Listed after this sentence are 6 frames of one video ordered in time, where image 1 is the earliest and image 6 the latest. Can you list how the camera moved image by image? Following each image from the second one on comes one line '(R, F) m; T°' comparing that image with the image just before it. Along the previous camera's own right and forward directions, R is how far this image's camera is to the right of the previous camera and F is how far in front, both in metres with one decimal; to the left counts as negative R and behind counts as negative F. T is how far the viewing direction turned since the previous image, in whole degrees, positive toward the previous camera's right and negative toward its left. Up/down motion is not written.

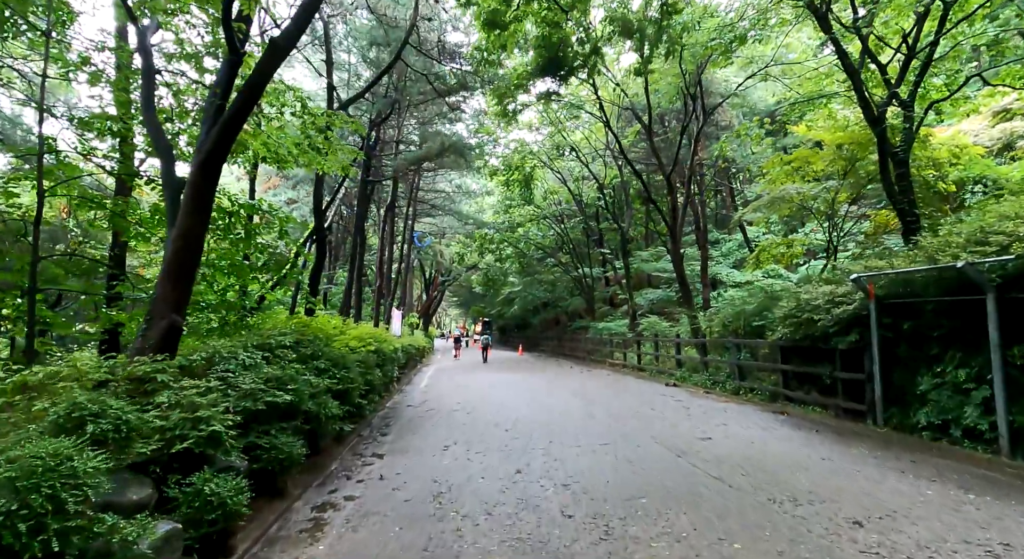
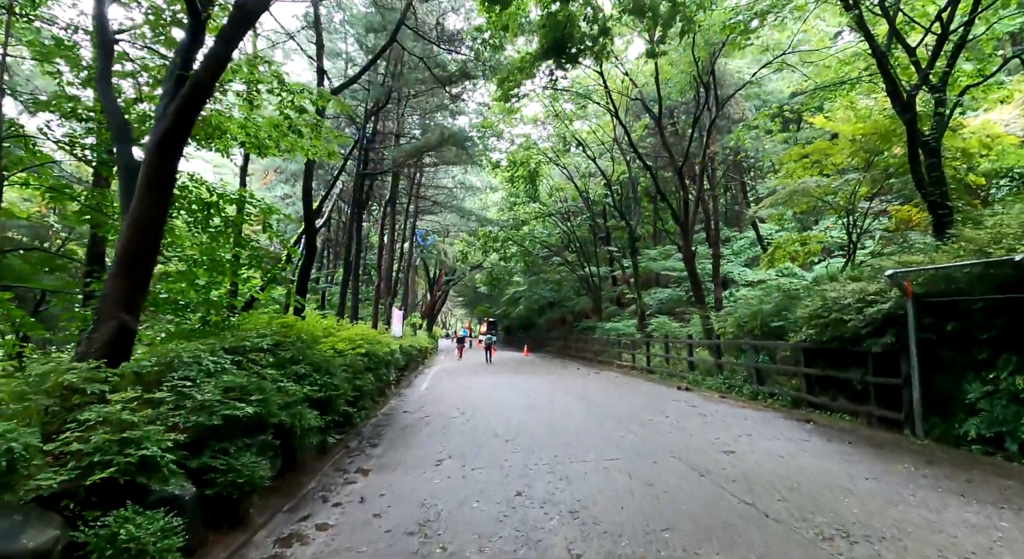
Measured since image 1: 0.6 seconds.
(+0.1, +0.7) m; -1°
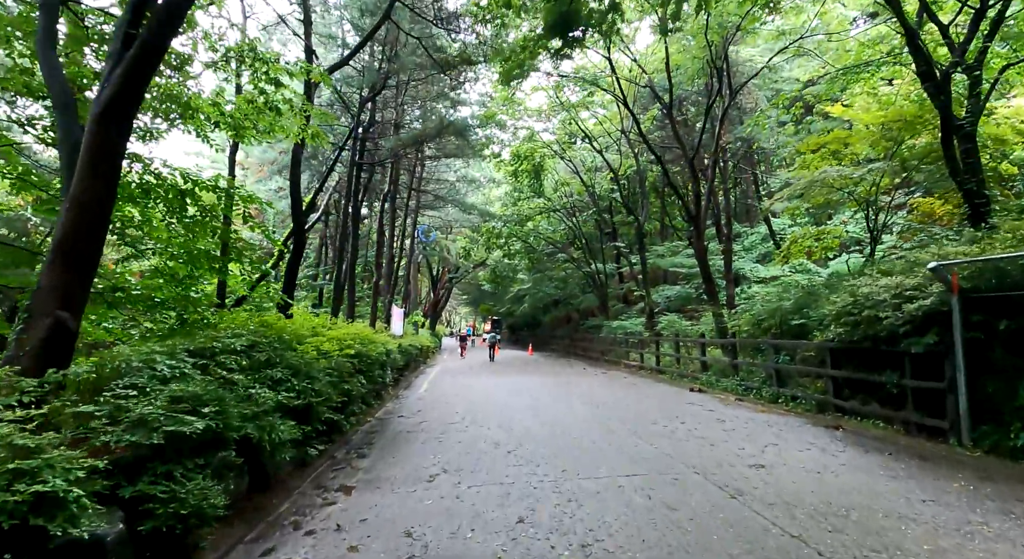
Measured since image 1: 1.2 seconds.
(0.0, +0.7) m; 0°
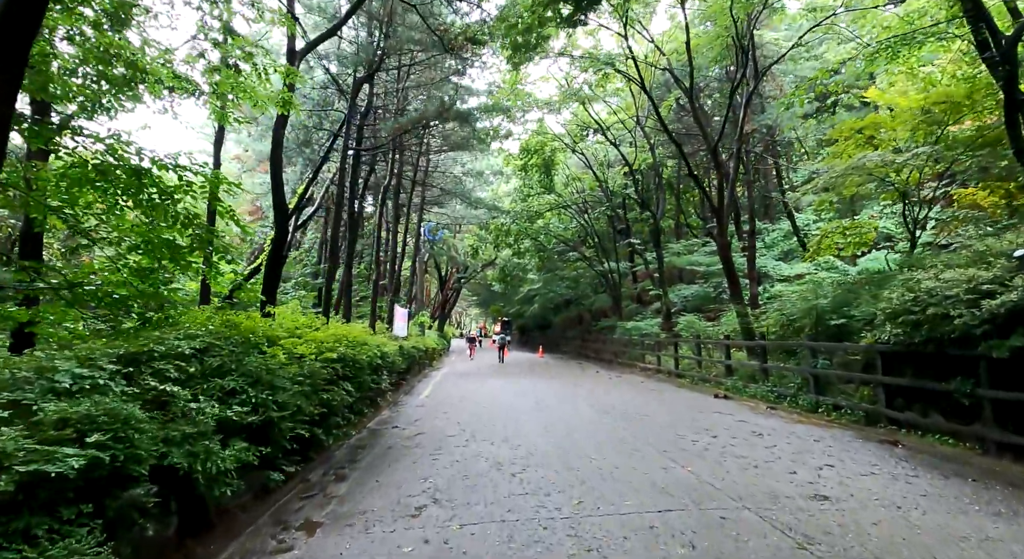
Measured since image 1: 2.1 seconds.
(+0.1, +1.0) m; -1°
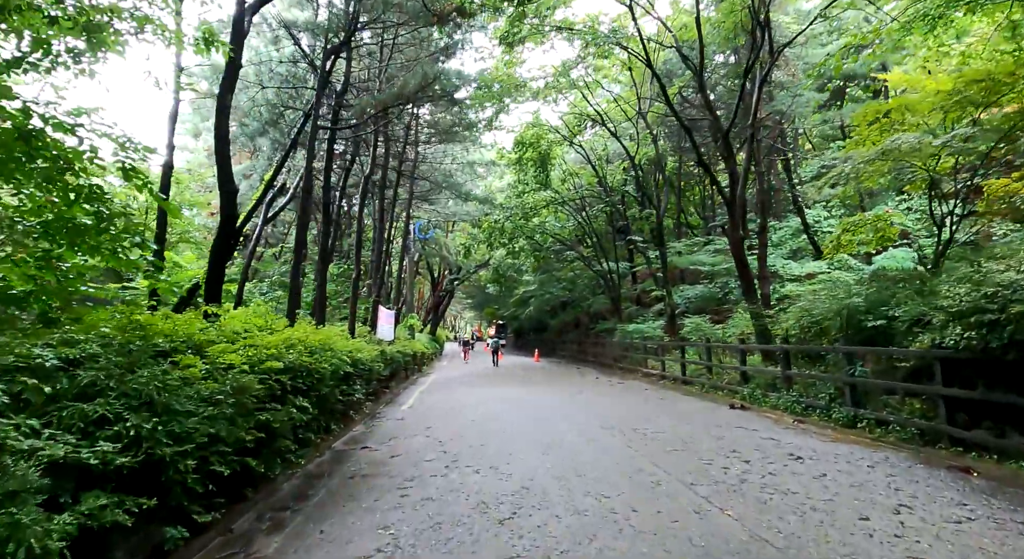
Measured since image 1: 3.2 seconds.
(+0.1, +1.2) m; 0°
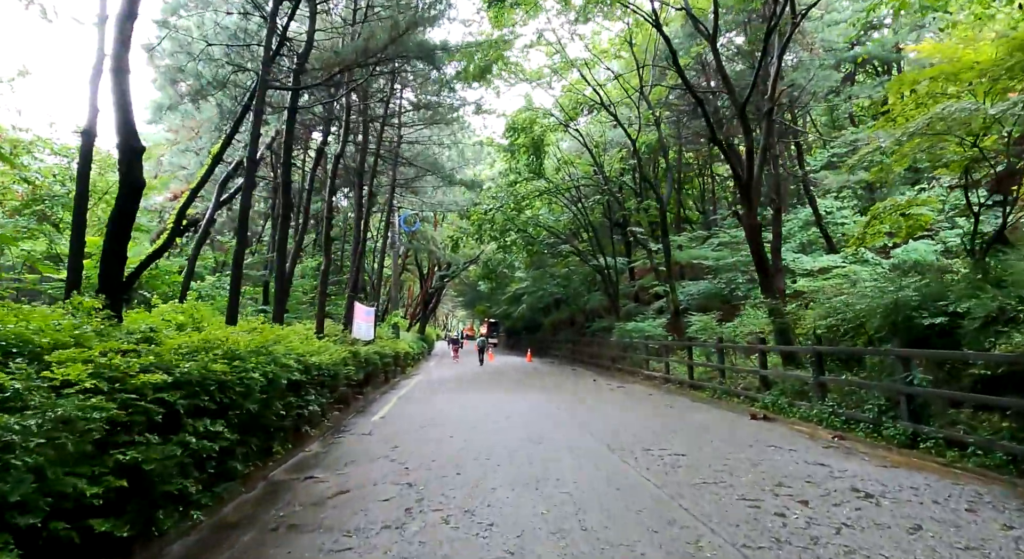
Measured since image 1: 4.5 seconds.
(+0.1, +1.5) m; +1°
